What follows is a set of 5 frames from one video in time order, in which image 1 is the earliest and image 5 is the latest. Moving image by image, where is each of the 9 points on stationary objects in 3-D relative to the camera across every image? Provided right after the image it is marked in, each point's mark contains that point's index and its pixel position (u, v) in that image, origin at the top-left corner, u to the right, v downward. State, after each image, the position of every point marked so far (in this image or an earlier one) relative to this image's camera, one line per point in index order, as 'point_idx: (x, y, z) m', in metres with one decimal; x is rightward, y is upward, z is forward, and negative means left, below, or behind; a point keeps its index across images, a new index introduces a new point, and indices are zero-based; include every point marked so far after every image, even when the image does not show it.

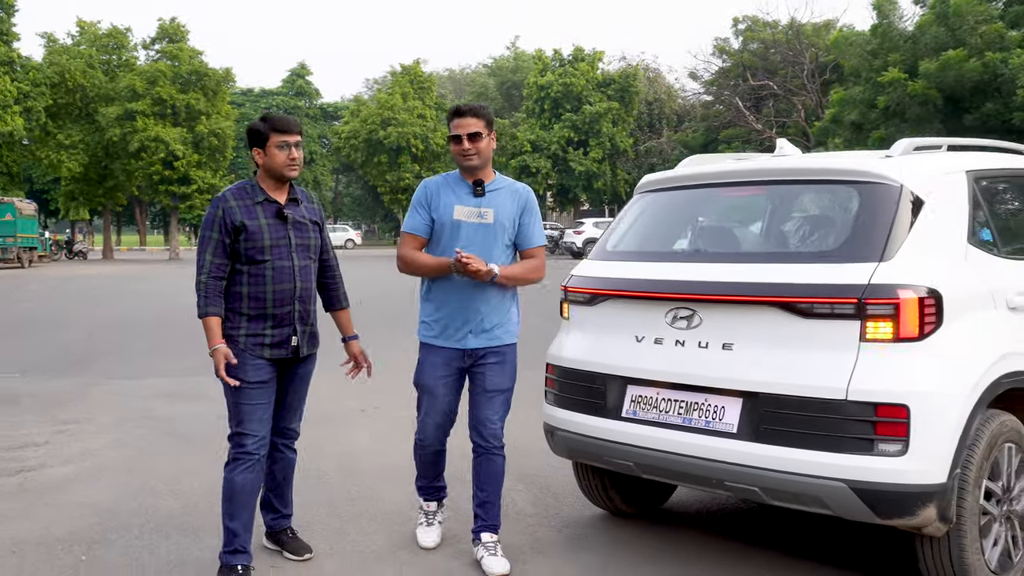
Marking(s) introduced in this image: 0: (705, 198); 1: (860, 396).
0: (+0.7, +0.3, +3.8) m
1: (+1.0, -0.3, +2.9) m
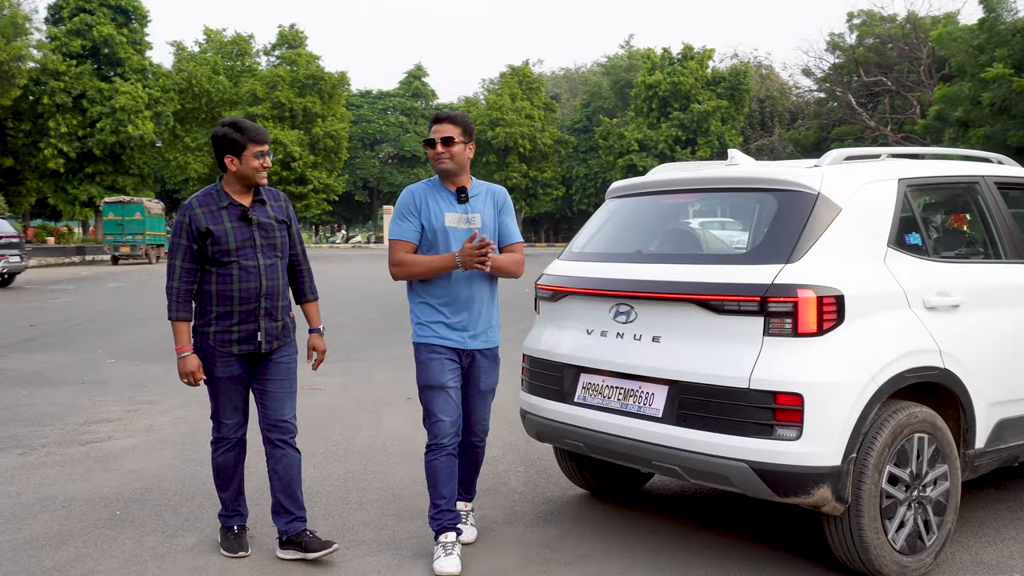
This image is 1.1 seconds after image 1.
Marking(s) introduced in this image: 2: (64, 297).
0: (+0.6, +0.3, +4.1) m
1: (+0.8, -0.3, +3.2) m
2: (-7.6, -0.1, +17.6) m
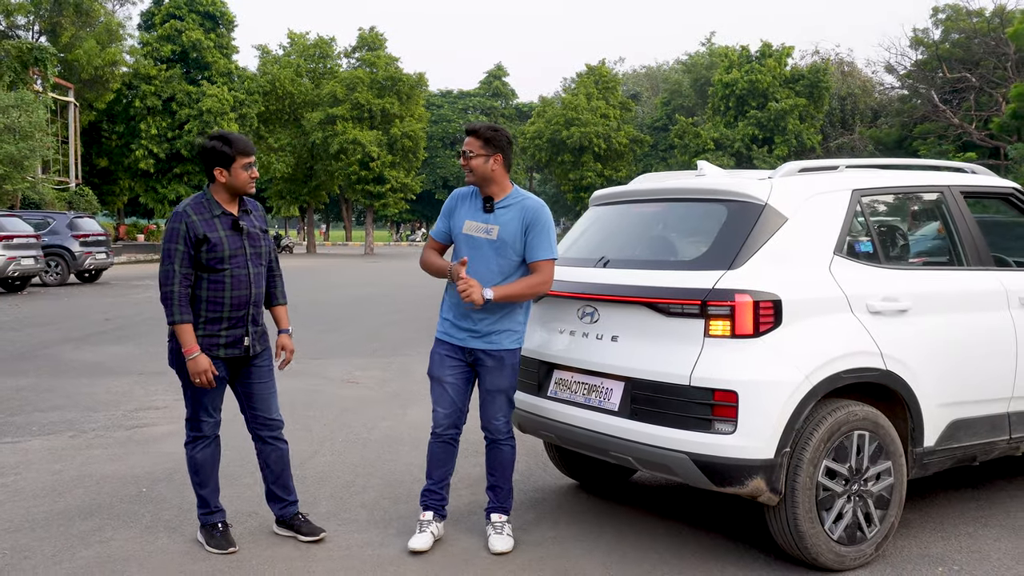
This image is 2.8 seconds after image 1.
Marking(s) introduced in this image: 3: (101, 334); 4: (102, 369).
0: (+0.5, +0.3, +4.4) m
1: (+0.6, -0.3, +3.5) m
2: (-6.5, -0.1, +18.5) m
3: (-4.4, -0.5, +11.1) m
4: (-3.4, -0.7, +8.6) m
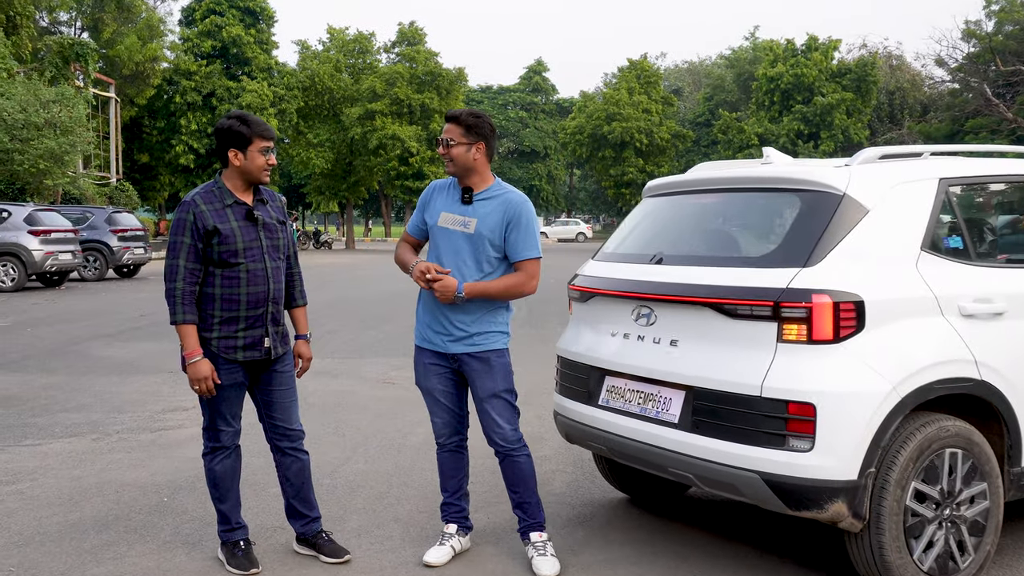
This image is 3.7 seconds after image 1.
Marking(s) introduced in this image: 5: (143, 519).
0: (+0.7, +0.3, +4.0) m
1: (+0.8, -0.3, +3.1) m
2: (-5.8, 0.0, +18.3) m
3: (-4.0, -0.4, +10.9) m
4: (-3.0, -0.6, +8.4) m
5: (-1.5, -0.9, +4.3) m
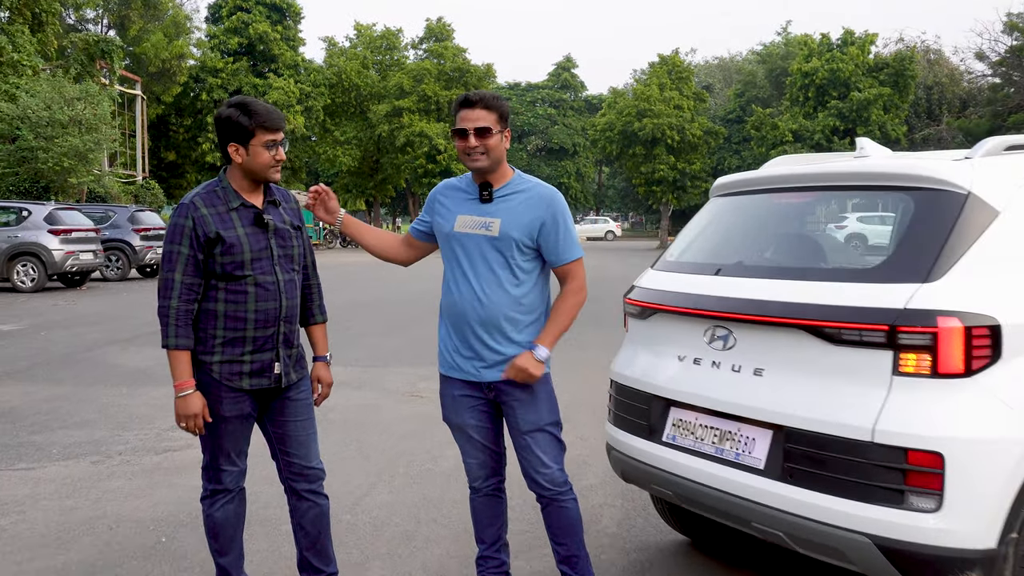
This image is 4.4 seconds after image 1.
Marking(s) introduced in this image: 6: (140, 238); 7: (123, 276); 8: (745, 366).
0: (+0.9, +0.3, +3.4) m
1: (+0.9, -0.4, +2.5) m
2: (-5.3, 0.0, +17.9) m
3: (-3.6, -0.5, +10.4) m
4: (-2.8, -0.7, +7.9) m
5: (-1.4, -1.0, +3.7) m
6: (-6.7, +0.9, +18.7) m
7: (-7.0, +0.2, +18.7) m
8: (+0.7, -0.2, +3.0) m
